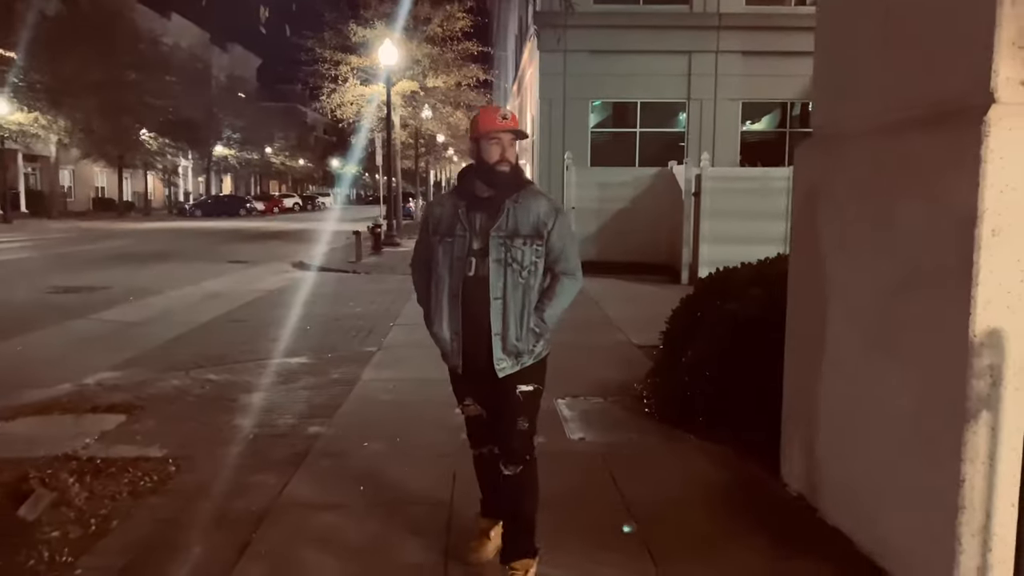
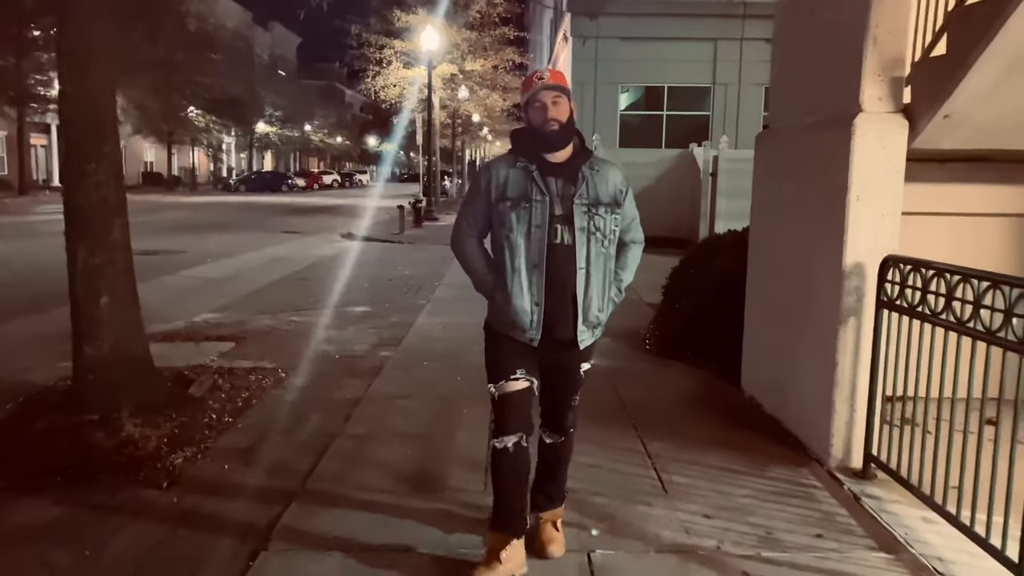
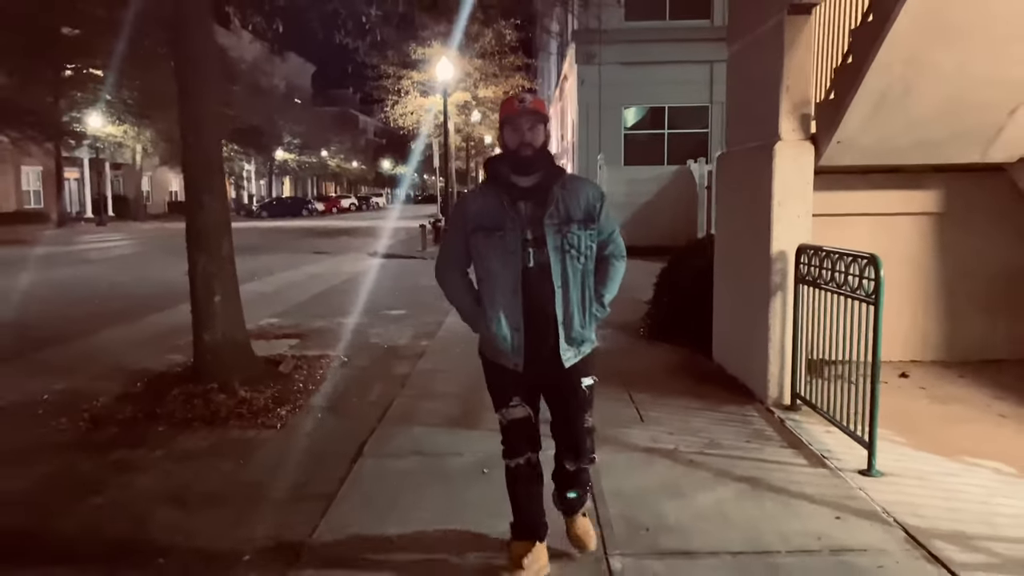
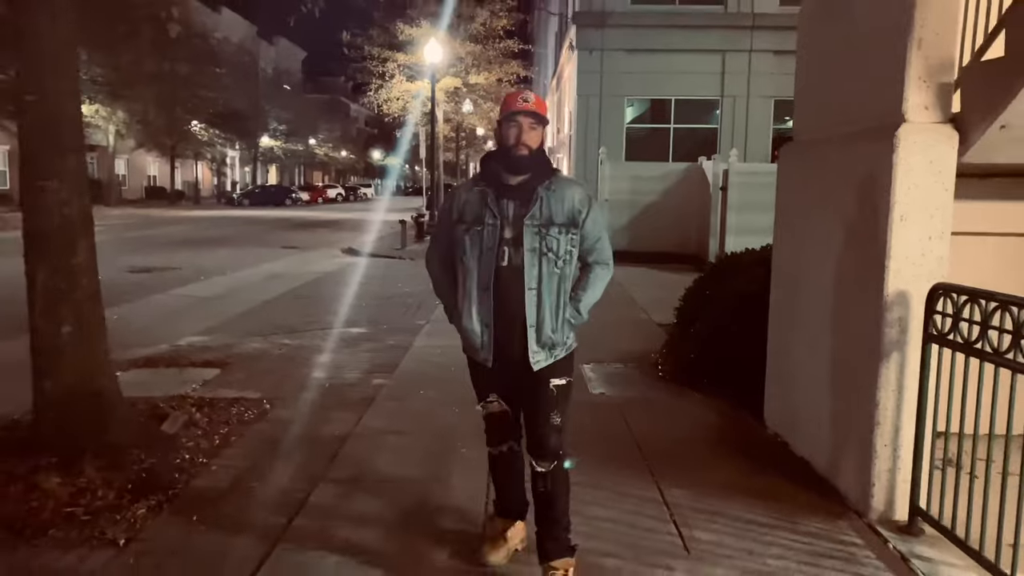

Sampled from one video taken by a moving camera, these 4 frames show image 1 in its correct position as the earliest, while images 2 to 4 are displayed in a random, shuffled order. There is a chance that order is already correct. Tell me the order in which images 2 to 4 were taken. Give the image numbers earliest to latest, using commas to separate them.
4, 2, 3
